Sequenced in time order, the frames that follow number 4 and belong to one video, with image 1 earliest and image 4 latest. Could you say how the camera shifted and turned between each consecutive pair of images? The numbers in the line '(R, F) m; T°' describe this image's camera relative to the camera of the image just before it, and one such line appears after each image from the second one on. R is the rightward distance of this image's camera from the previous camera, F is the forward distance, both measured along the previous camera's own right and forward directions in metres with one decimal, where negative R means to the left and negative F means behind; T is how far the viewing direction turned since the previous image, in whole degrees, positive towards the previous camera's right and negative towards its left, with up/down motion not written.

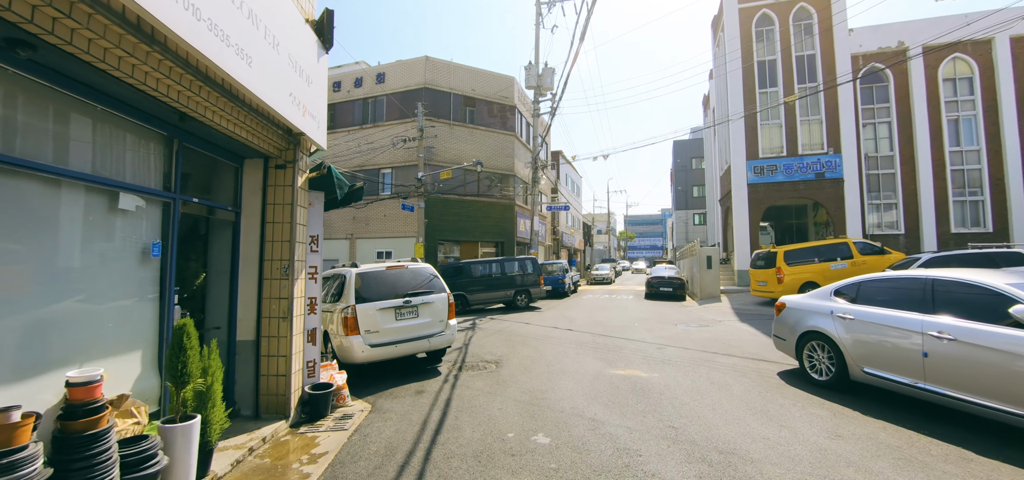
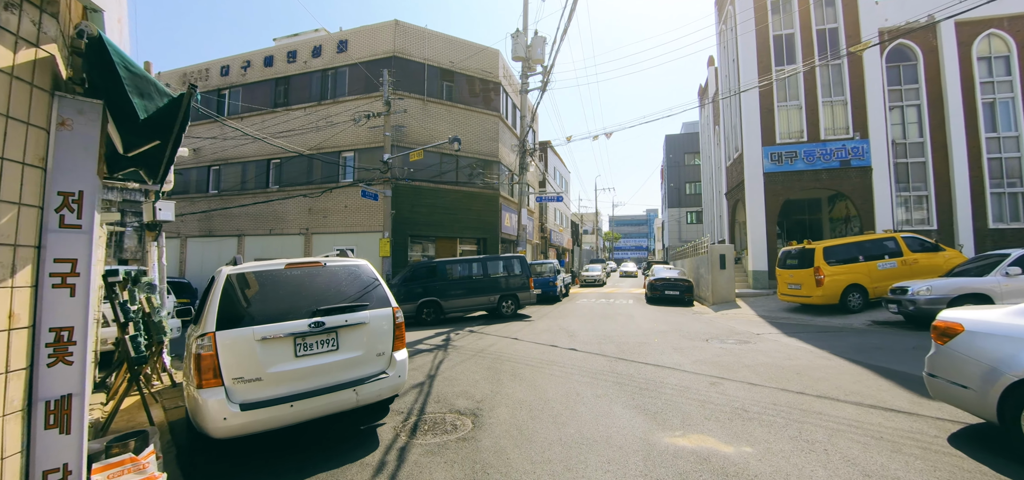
(0.0, +2.8) m; +2°
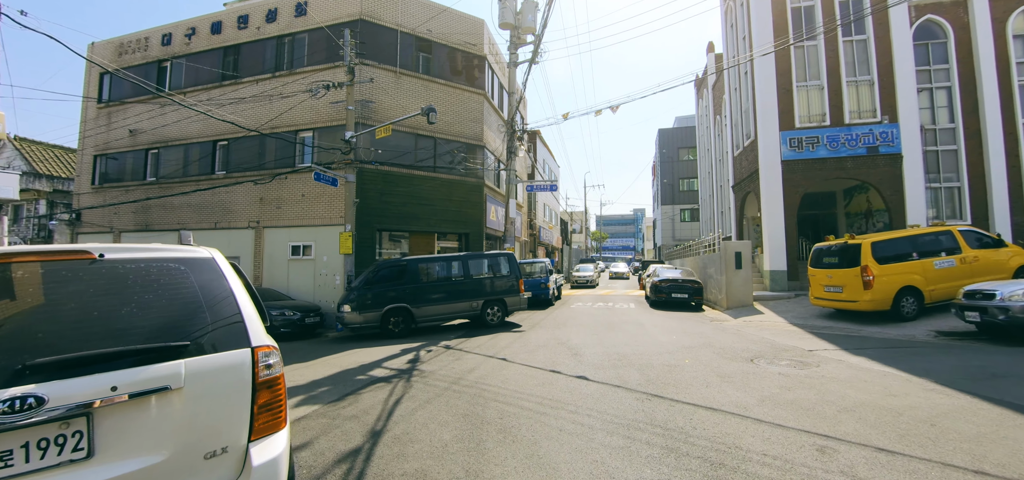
(0.0, +2.3) m; +2°
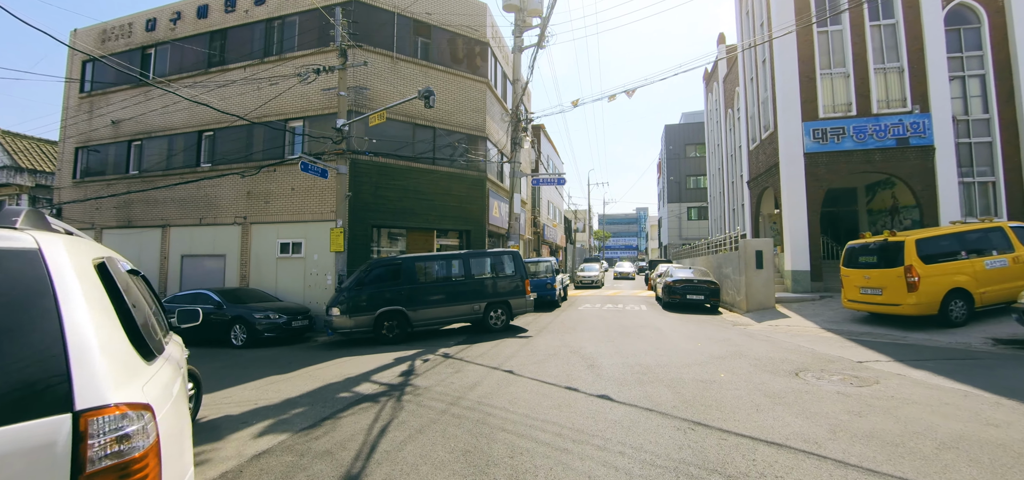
(-0.1, +0.9) m; 0°
